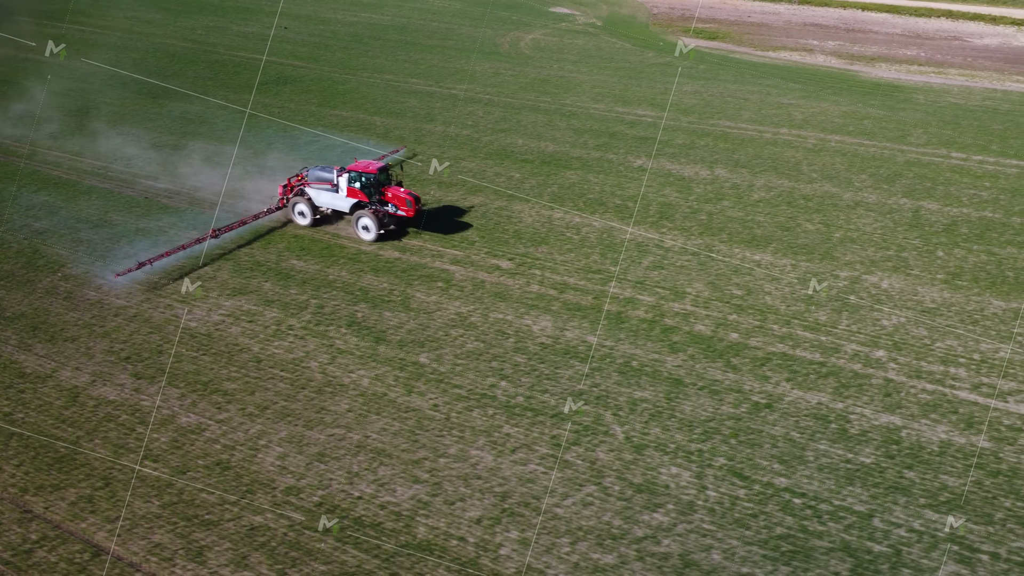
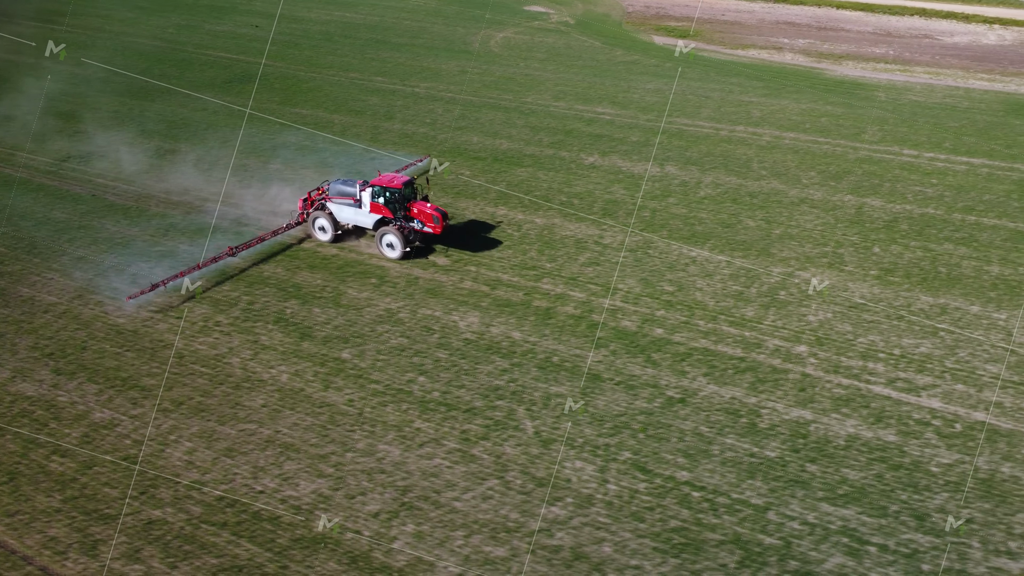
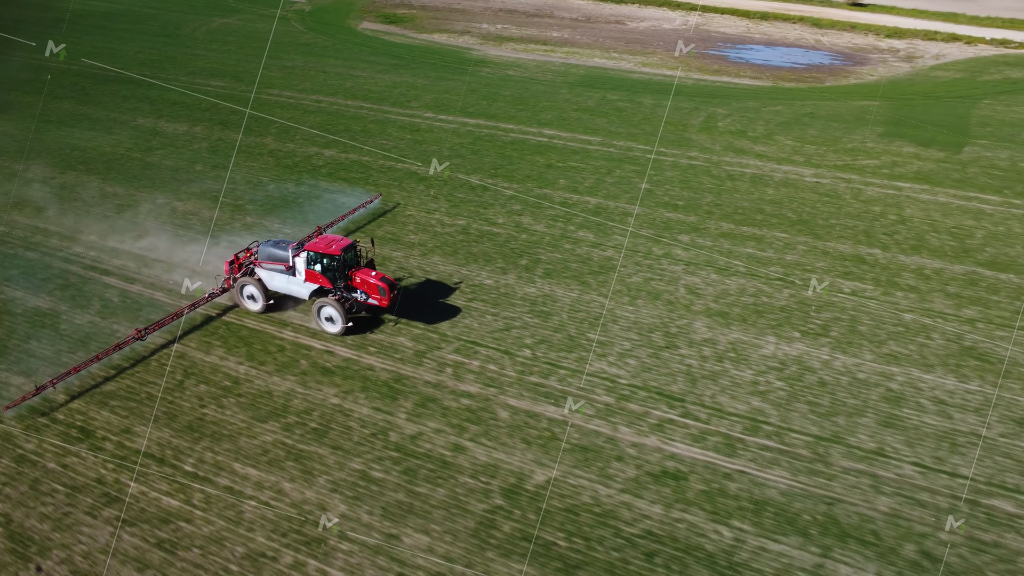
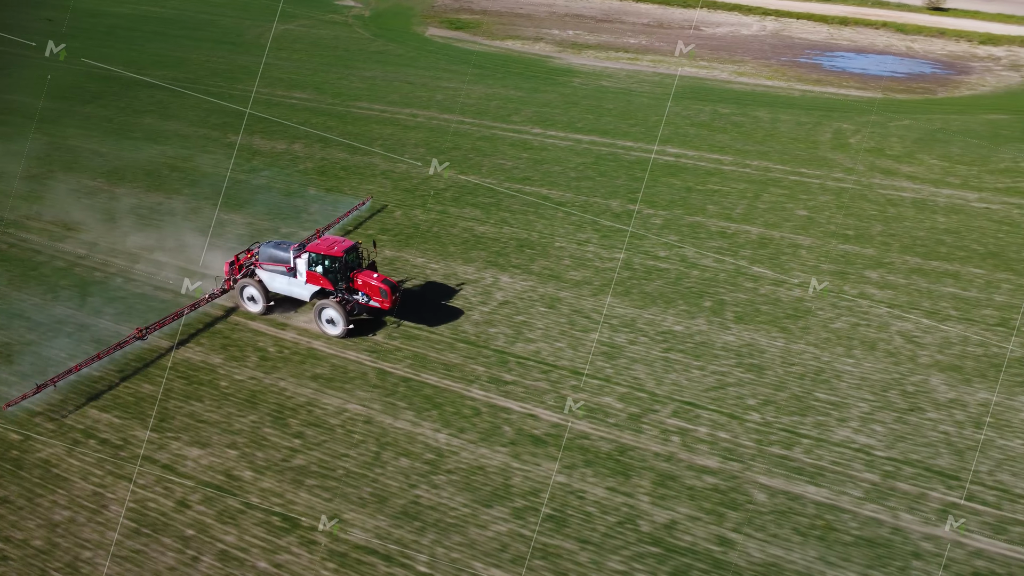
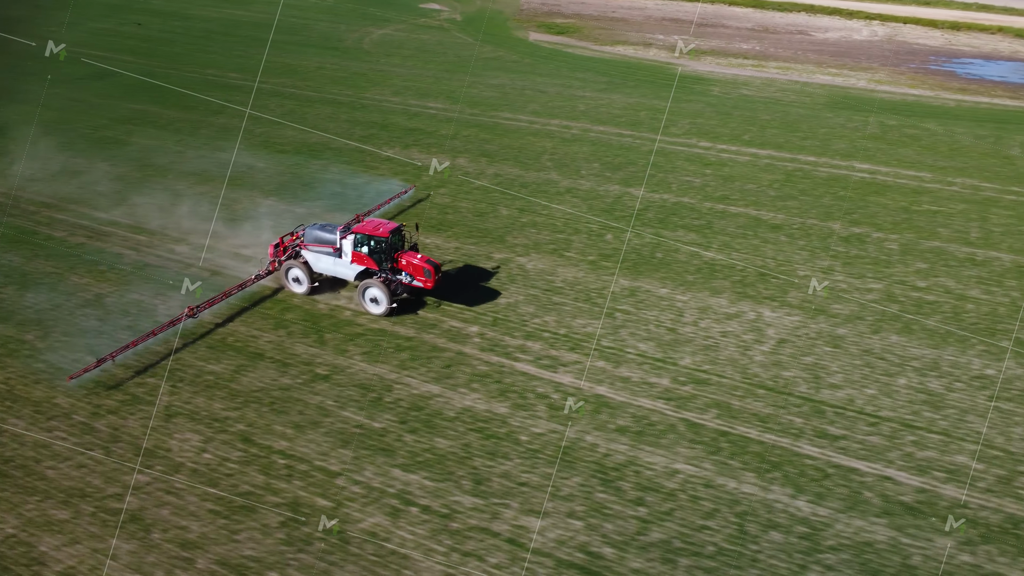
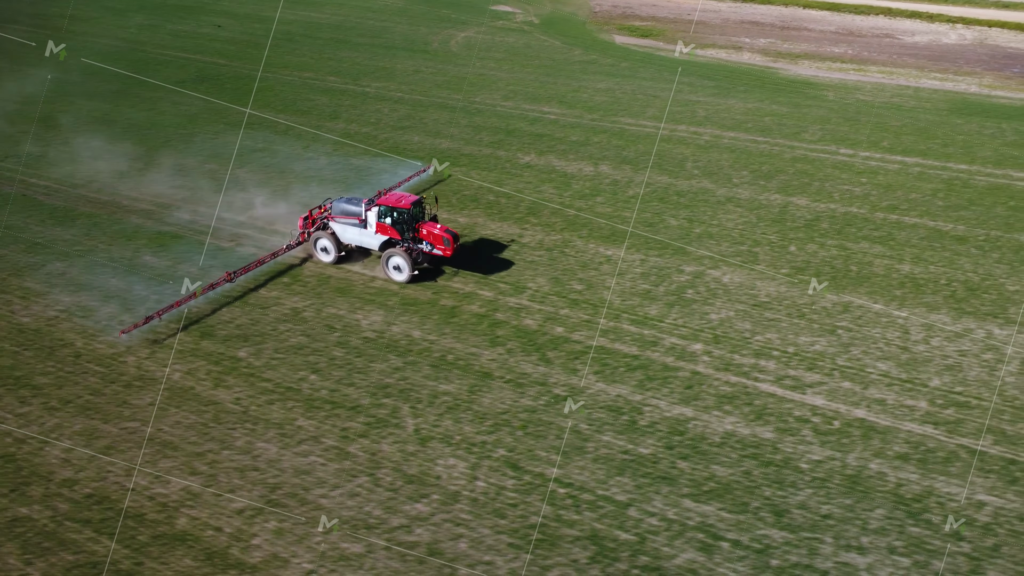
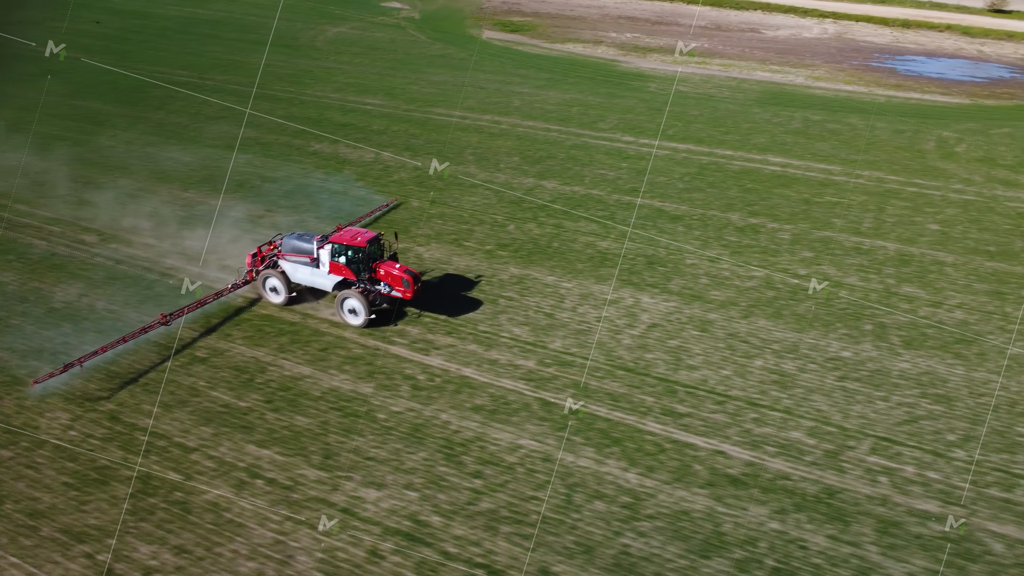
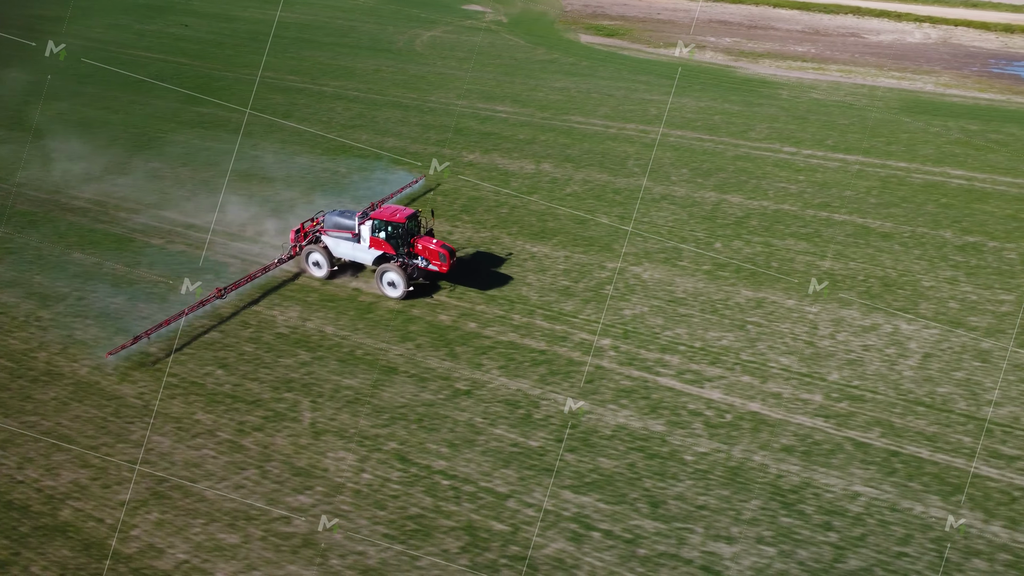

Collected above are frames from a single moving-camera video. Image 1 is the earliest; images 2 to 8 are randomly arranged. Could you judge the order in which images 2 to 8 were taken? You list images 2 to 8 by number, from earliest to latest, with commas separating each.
2, 6, 8, 5, 7, 4, 3
